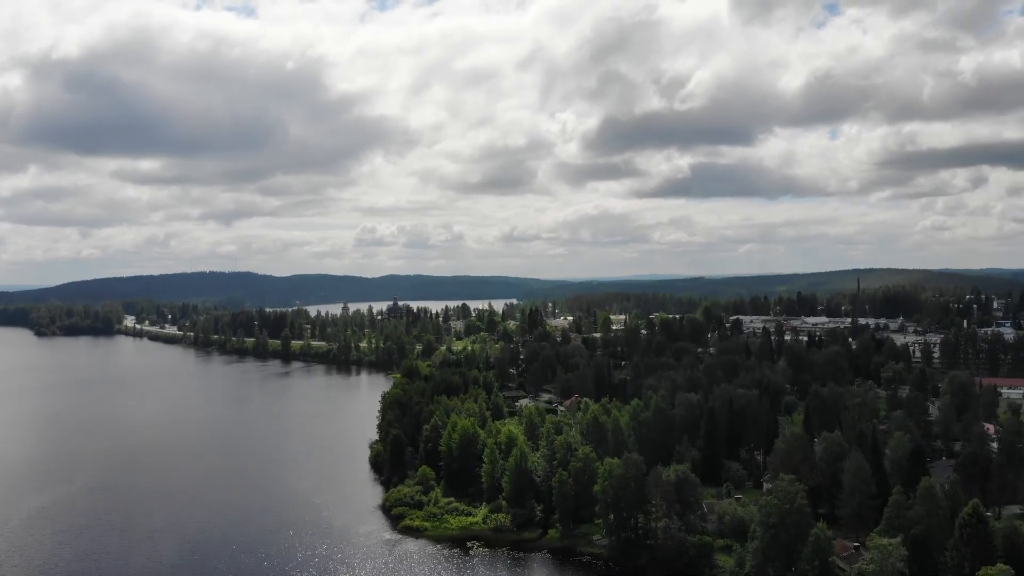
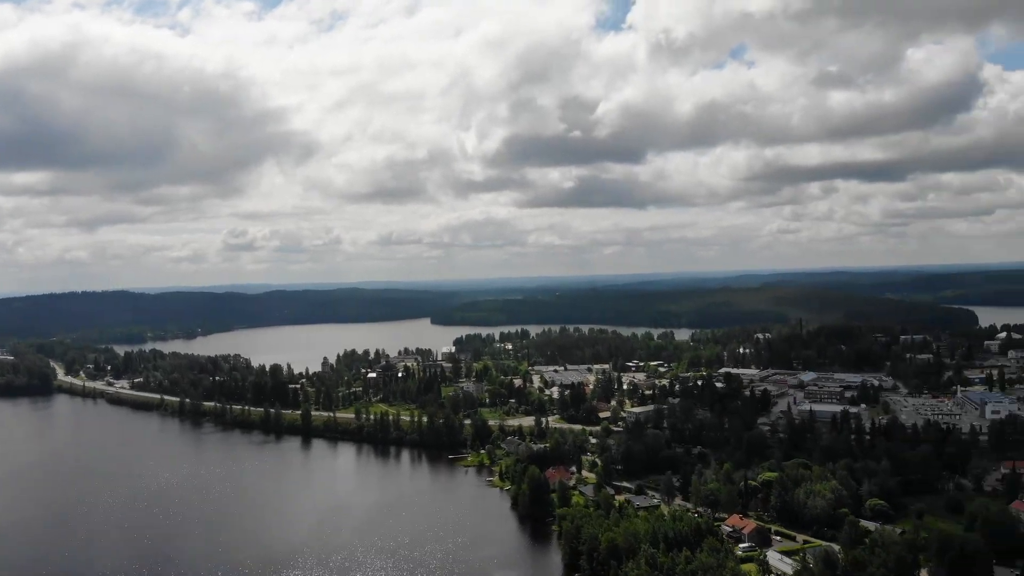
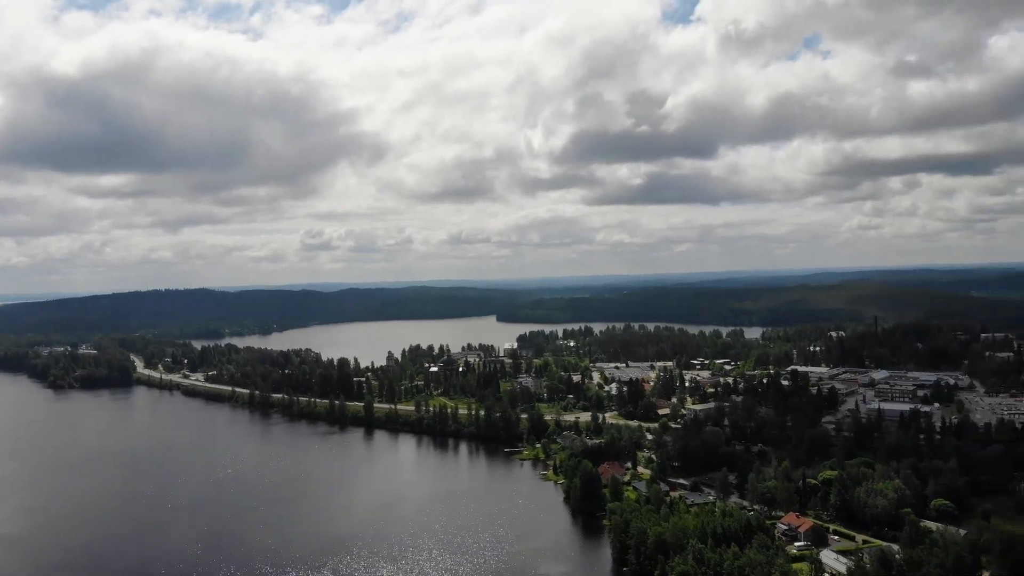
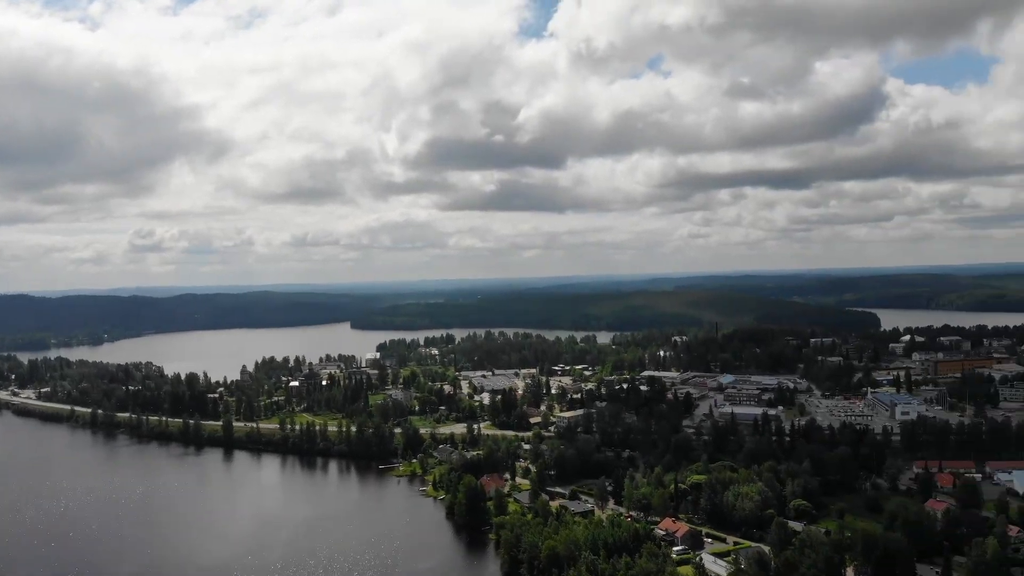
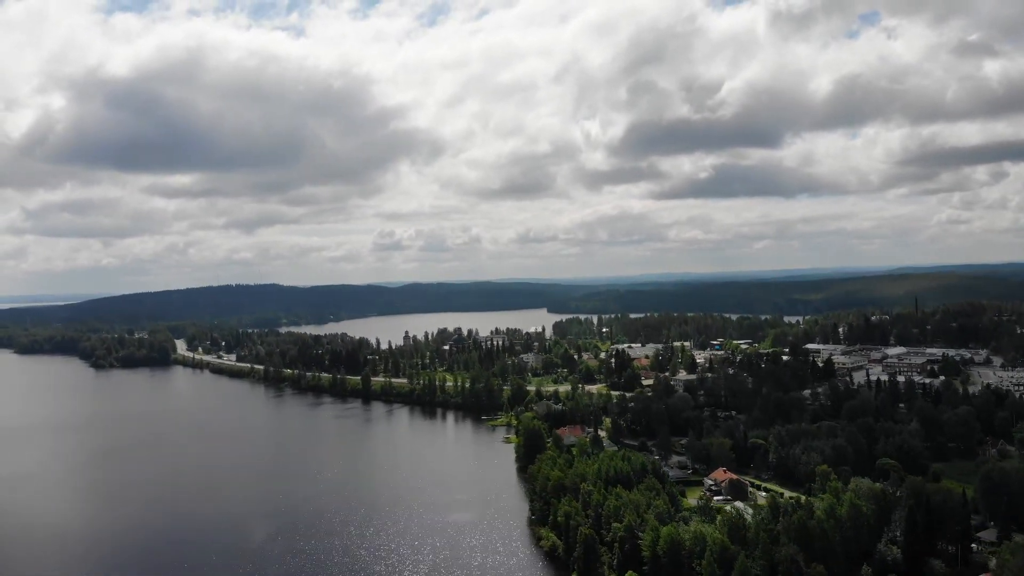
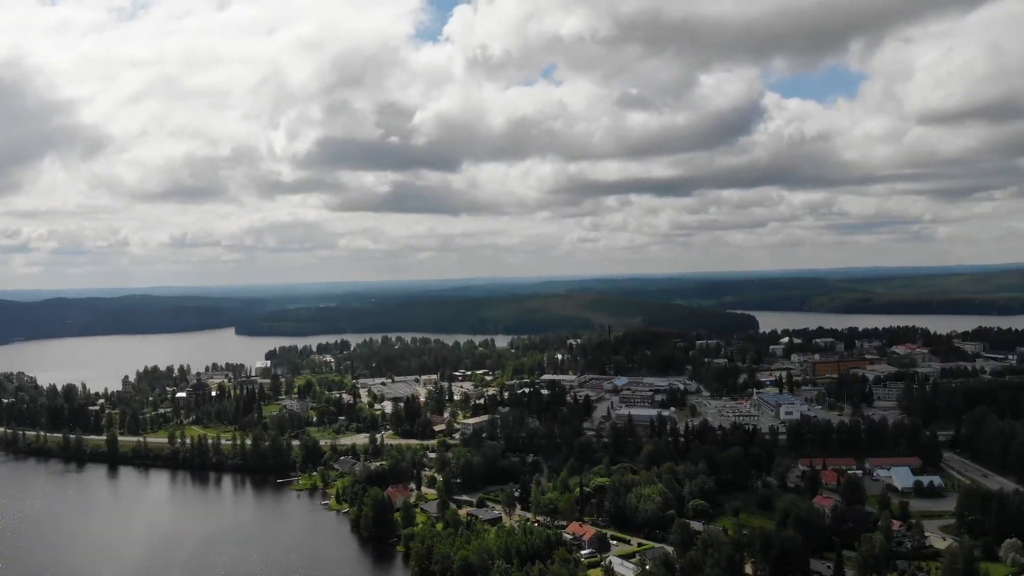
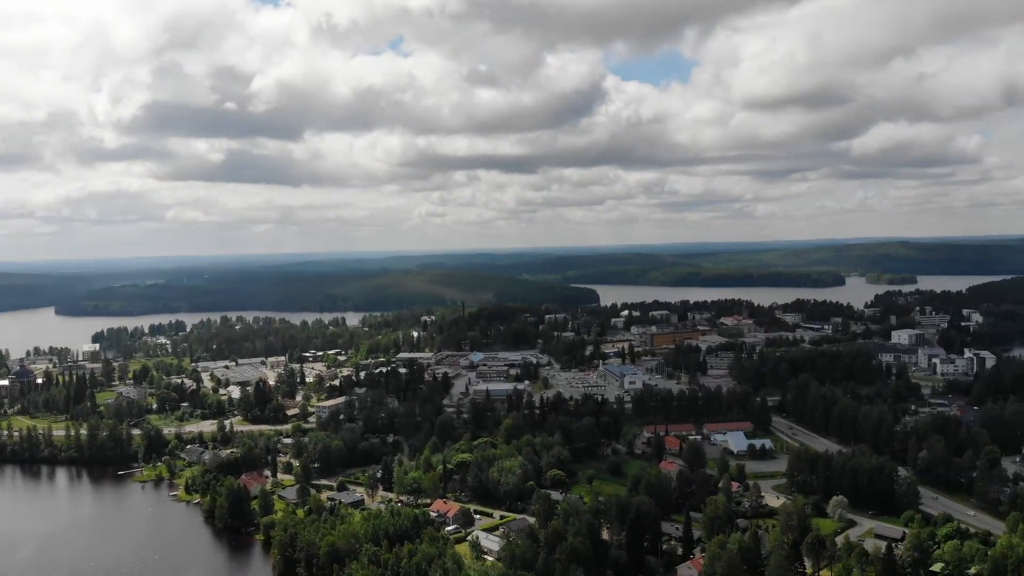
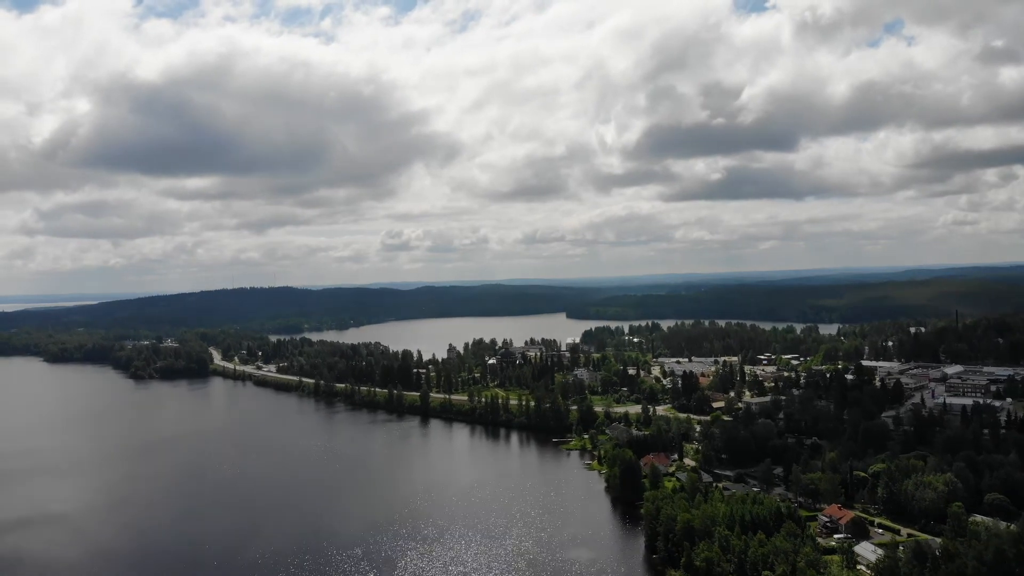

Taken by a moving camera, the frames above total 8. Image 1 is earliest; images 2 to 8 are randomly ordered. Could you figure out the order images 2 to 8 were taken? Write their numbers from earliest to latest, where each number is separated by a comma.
5, 8, 3, 2, 4, 6, 7
